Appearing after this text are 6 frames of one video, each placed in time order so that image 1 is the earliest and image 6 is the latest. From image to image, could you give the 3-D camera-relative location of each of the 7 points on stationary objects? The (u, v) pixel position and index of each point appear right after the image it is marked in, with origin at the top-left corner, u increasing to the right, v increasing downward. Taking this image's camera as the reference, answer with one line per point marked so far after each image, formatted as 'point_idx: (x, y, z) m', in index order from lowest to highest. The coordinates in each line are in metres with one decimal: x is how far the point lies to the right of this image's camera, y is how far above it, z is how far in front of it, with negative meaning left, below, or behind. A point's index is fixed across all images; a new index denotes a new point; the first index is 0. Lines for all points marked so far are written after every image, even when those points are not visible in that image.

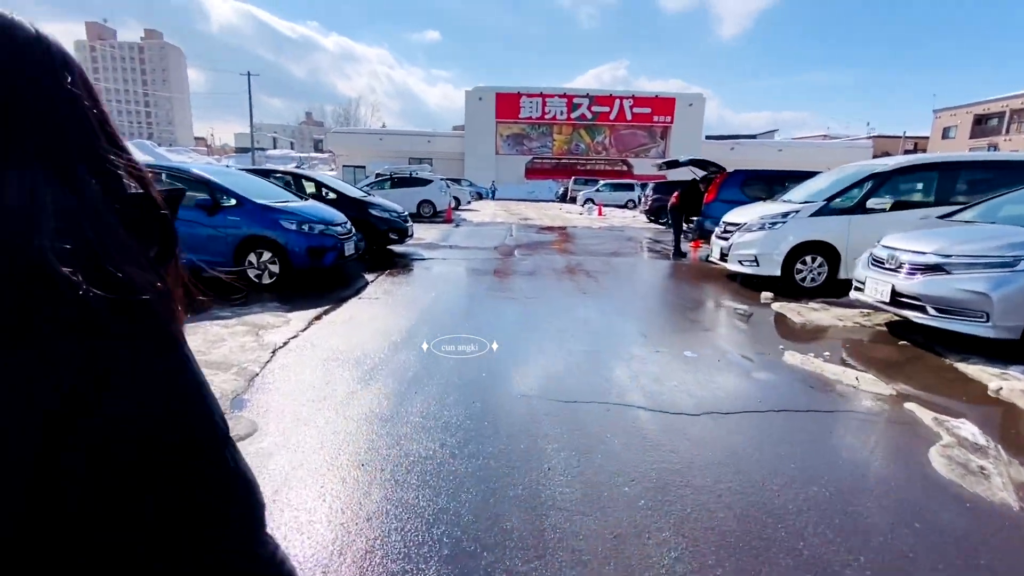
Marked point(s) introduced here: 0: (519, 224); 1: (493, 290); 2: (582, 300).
0: (+0.2, +2.4, +17.8) m
1: (-0.3, 0.0, +7.4) m
2: (+1.0, -0.1, +7.4) m
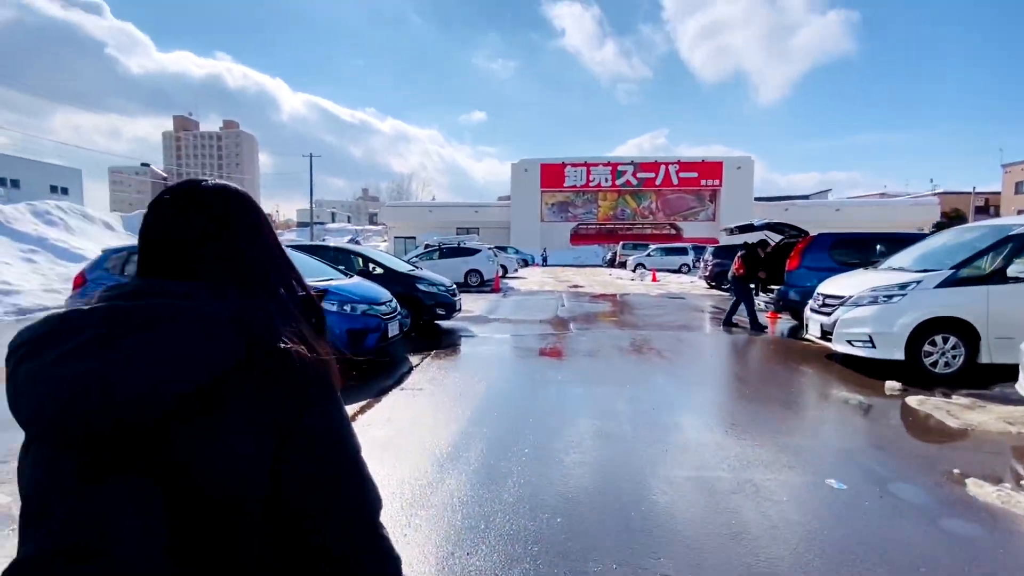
0: (+2.0, -0.1, +17.0) m
1: (+0.5, -1.1, +6.5) m
2: (+1.8, -1.2, +6.3) m
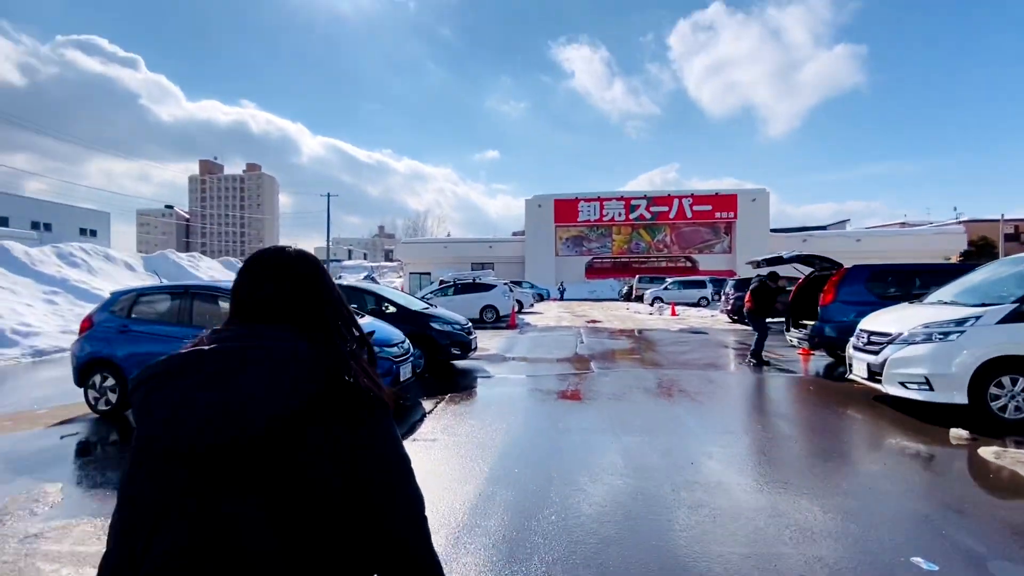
0: (+2.5, -1.3, +16.5) m
1: (+0.8, -1.6, +6.1) m
2: (+2.1, -1.6, +5.8) m
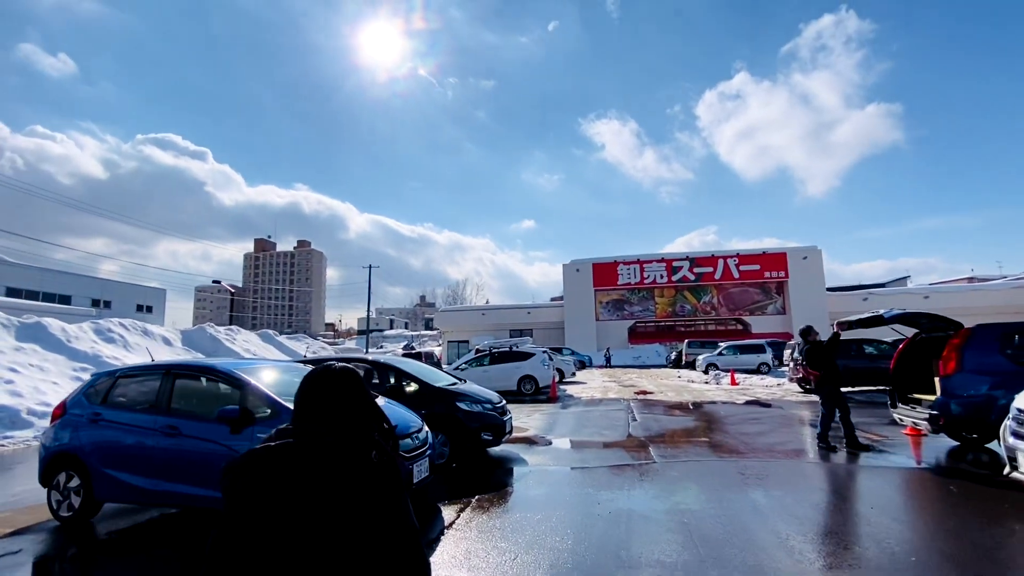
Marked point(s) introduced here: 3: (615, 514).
0: (+3.8, -3.4, +14.8) m
1: (+1.2, -2.3, +4.6) m
2: (+2.5, -2.3, +4.2) m
3: (+1.0, -2.3, +5.1) m
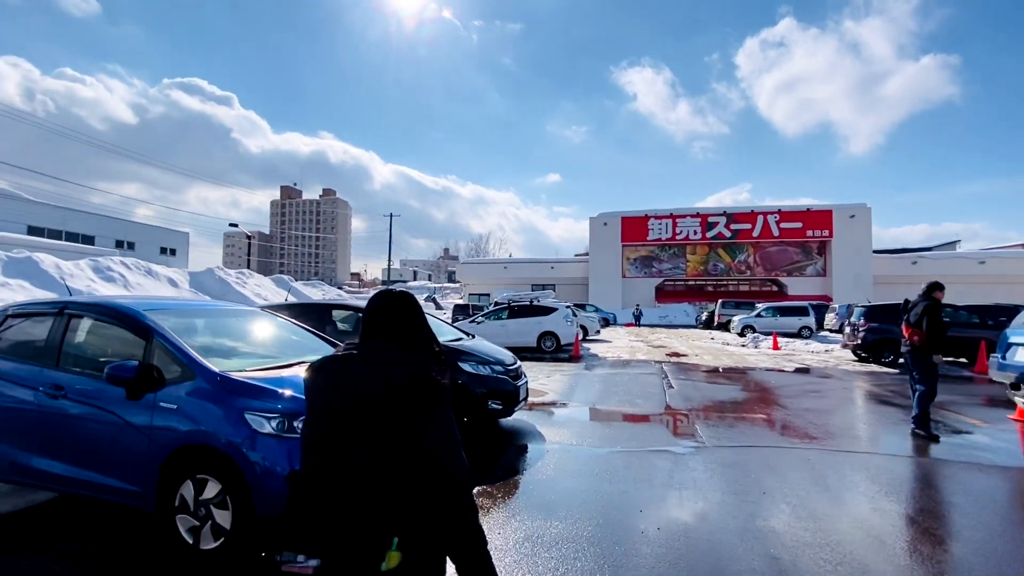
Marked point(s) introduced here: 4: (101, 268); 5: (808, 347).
0: (+4.3, -2.0, +13.3) m
1: (+1.2, -1.8, +3.1) m
2: (+2.5, -1.8, +2.7) m
3: (+1.1, -1.7, +3.6) m
4: (-14.0, +0.7, +16.9) m
5: (+10.3, -2.1, +17.2) m
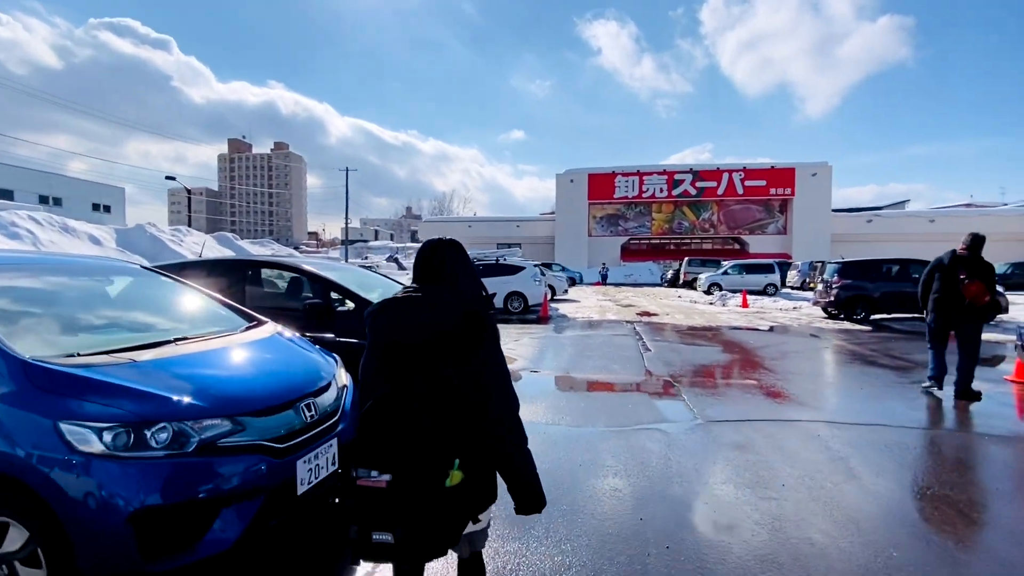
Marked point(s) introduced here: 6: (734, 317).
0: (+3.4, -0.9, +12.7) m
1: (+1.1, -1.5, +2.4) m
2: (+2.4, -1.6, +2.0) m
3: (+0.9, -1.4, +2.8) m
4: (-15.1, +1.9, +14.7) m
5: (+9.1, -0.6, +17.0) m
6: (+6.5, -0.8, +14.5) m
